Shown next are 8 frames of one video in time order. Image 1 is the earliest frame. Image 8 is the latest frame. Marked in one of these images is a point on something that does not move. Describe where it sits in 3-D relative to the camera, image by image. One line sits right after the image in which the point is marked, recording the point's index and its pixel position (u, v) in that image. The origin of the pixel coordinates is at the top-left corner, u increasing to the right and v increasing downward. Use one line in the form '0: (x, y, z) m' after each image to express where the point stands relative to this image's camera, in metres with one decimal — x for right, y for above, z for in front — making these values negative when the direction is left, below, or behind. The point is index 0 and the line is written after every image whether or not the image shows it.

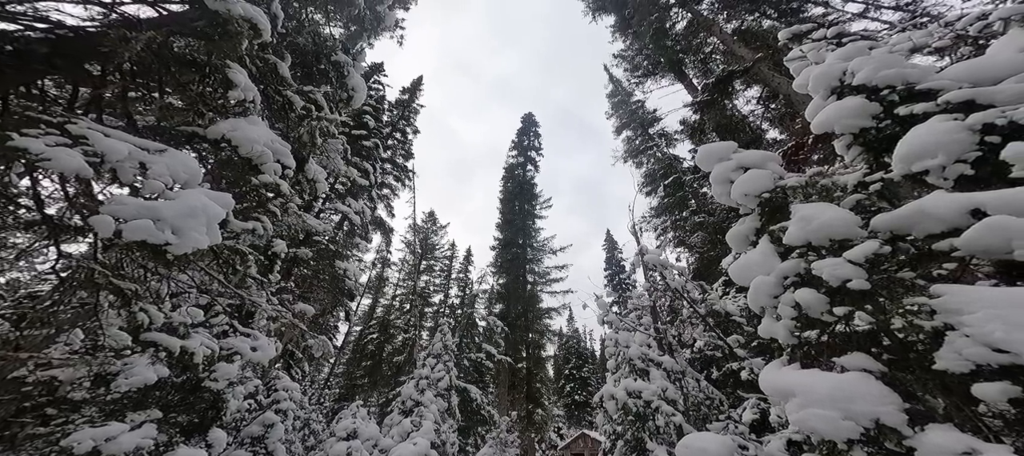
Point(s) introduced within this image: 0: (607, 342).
0: (+1.7, -2.0, +5.9) m
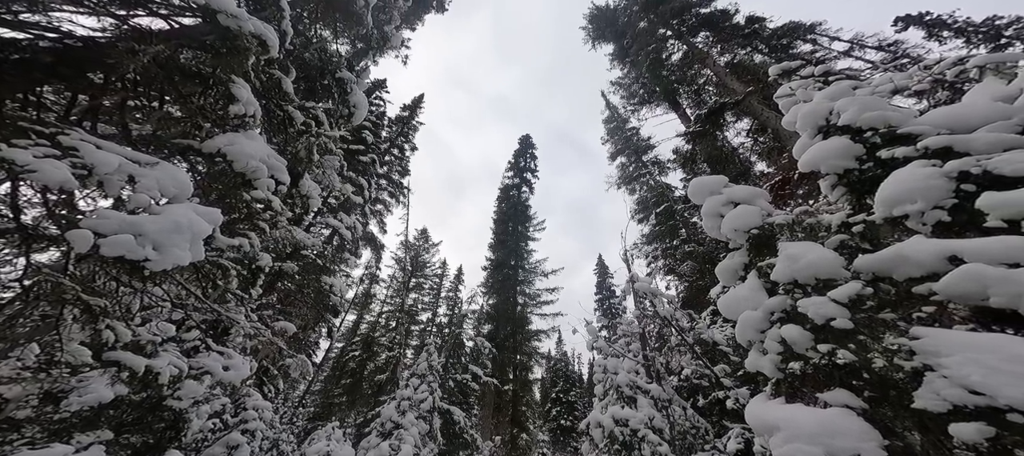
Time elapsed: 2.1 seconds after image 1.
0: (+1.5, -2.4, +5.8) m
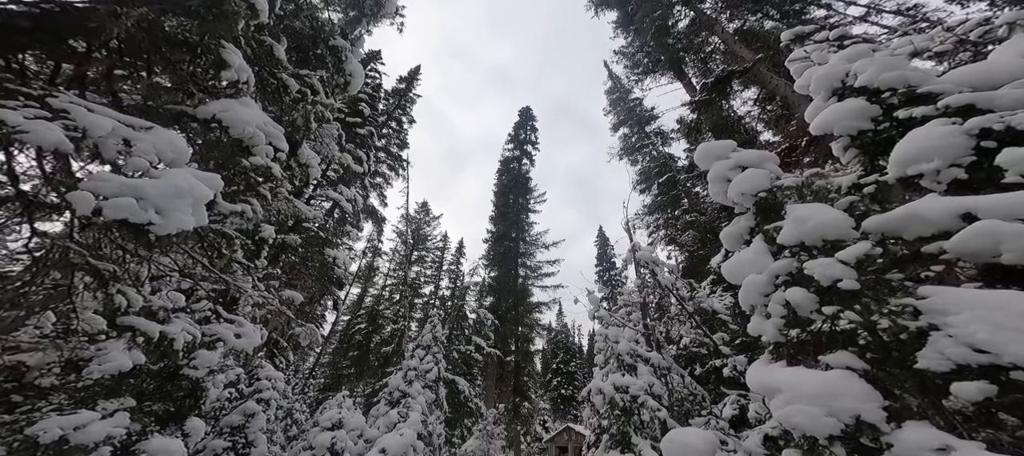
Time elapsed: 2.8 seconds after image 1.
0: (+1.6, -1.9, +5.9) m
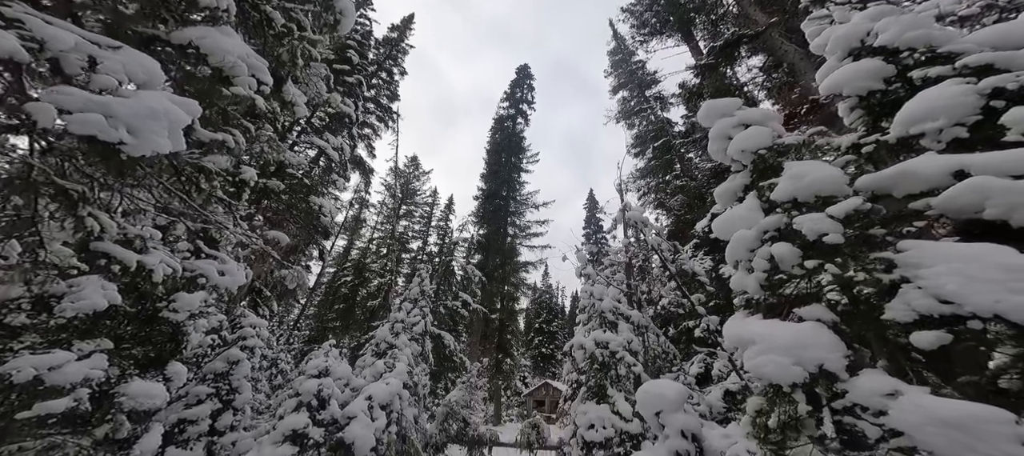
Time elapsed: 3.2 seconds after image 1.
0: (+1.3, -1.2, +6.1) m
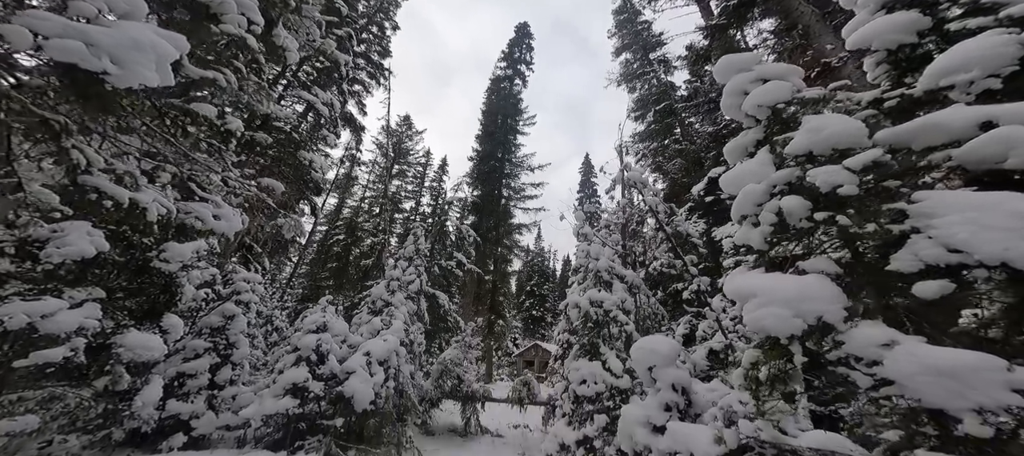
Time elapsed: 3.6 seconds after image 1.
0: (+1.2, -0.5, +6.2) m
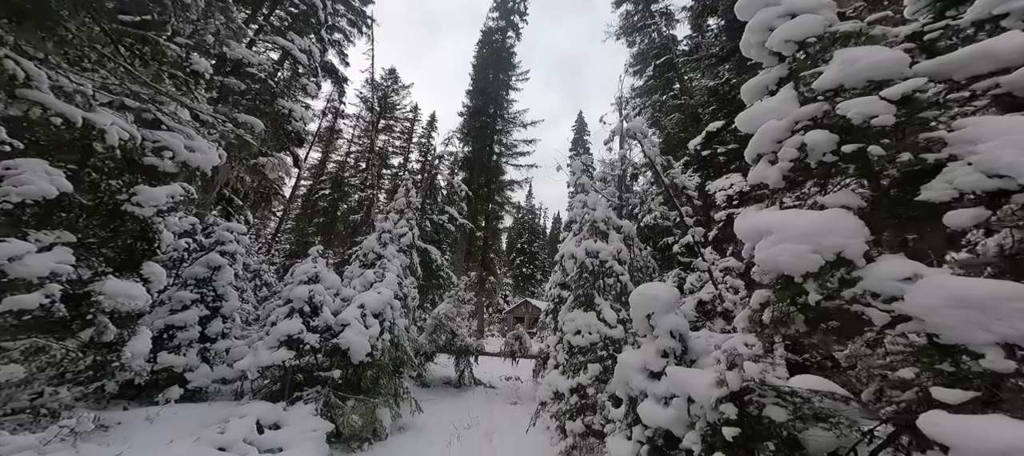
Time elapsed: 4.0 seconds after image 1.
0: (+1.2, +0.3, +6.1) m
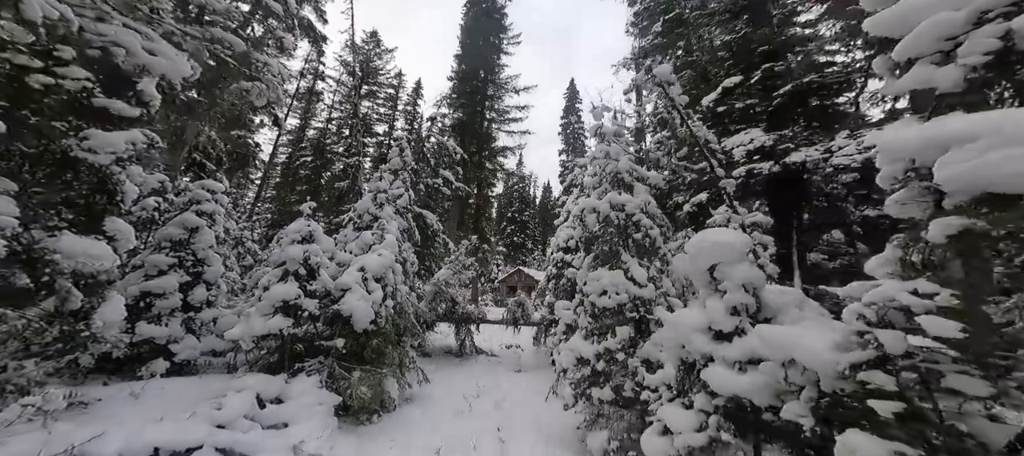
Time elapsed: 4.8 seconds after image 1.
0: (+1.5, +1.0, +5.6) m
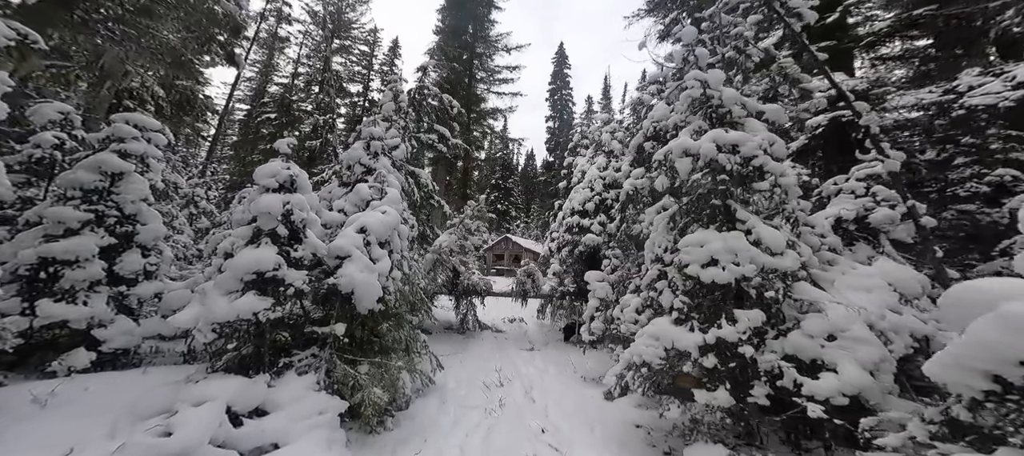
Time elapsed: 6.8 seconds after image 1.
0: (+2.3, +1.6, +4.1) m
